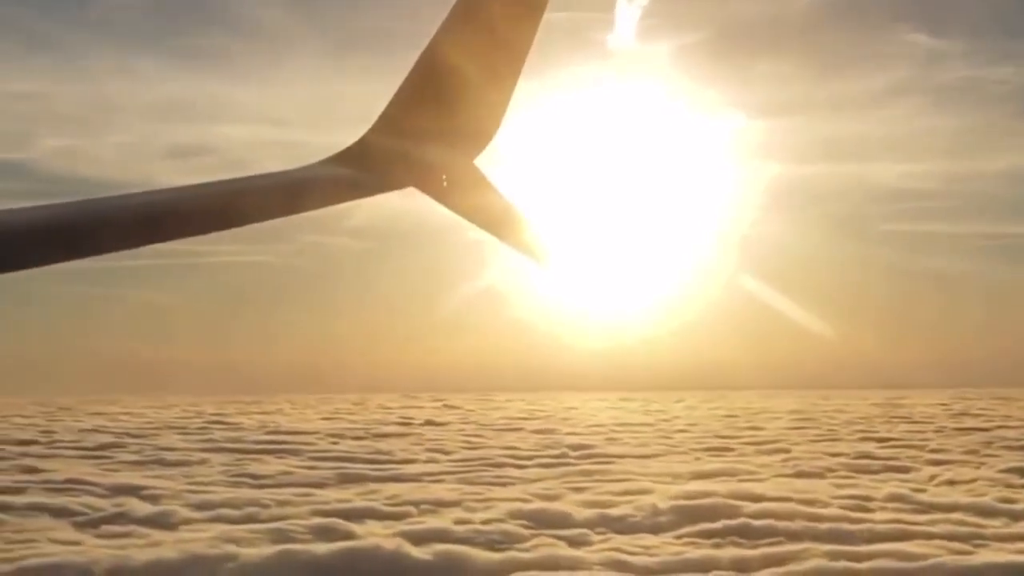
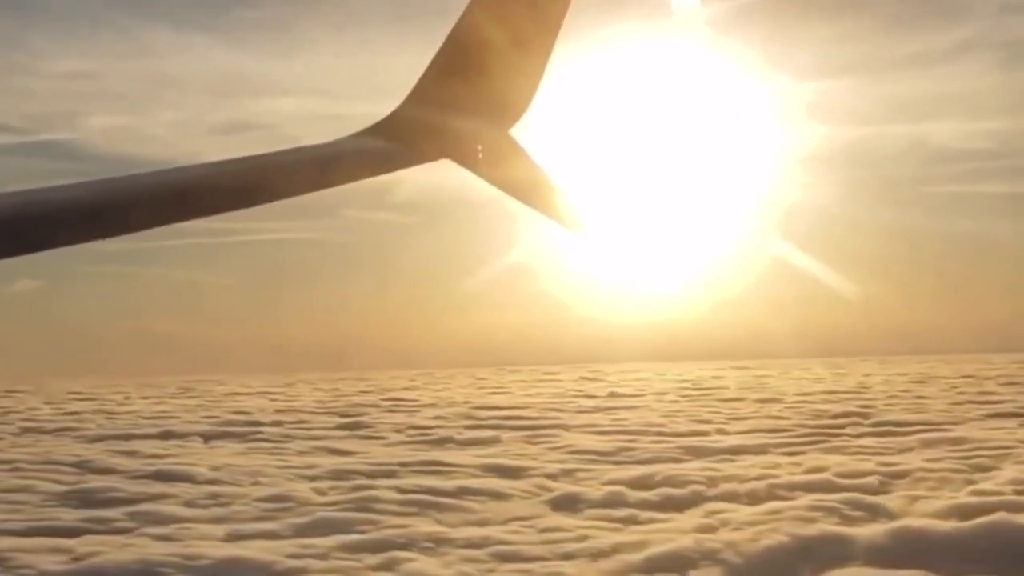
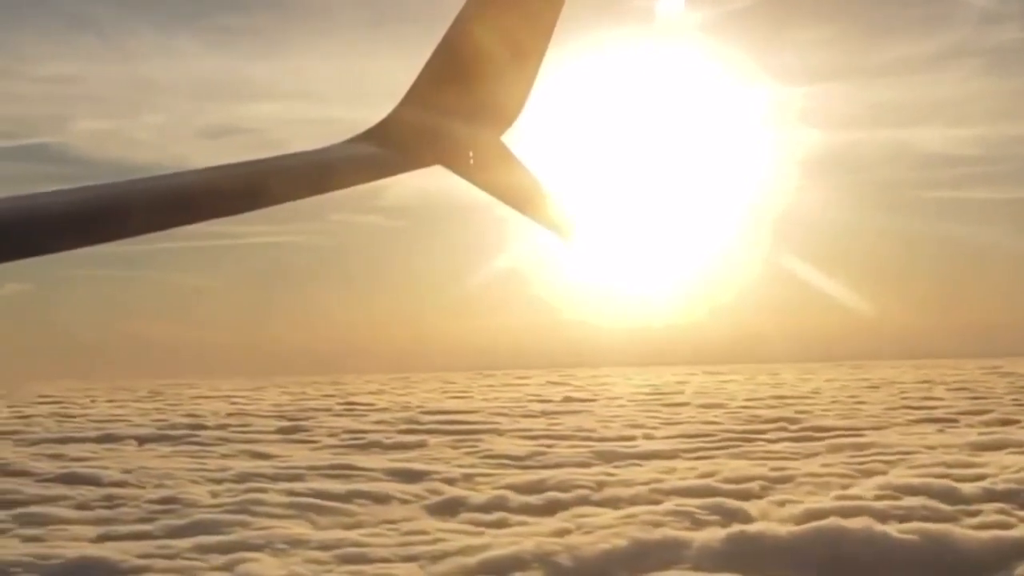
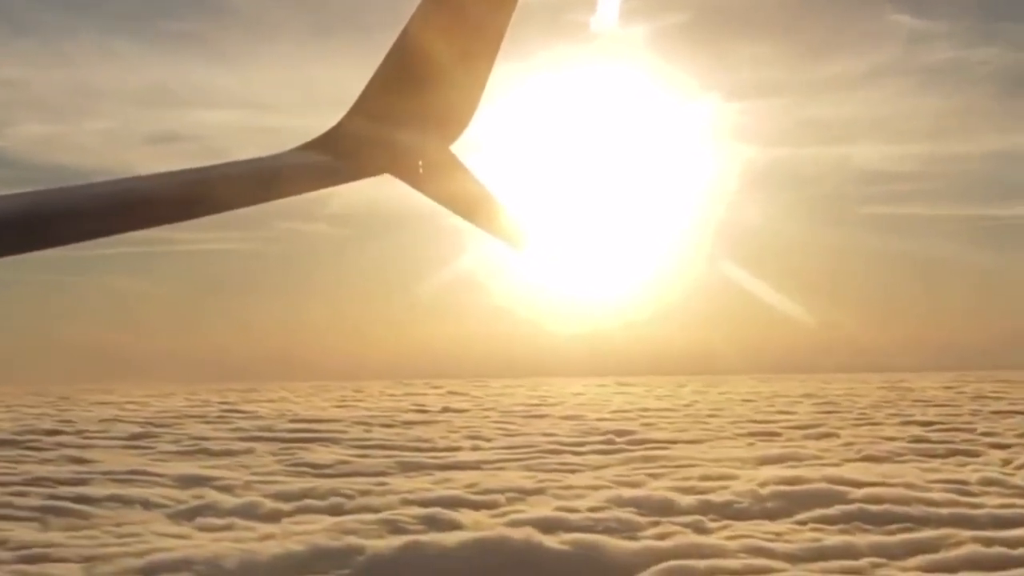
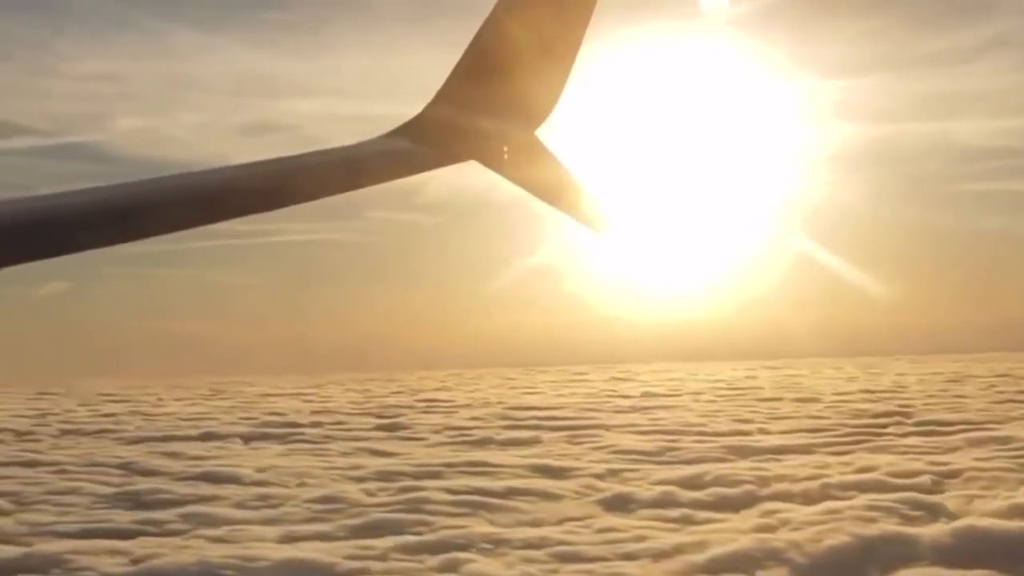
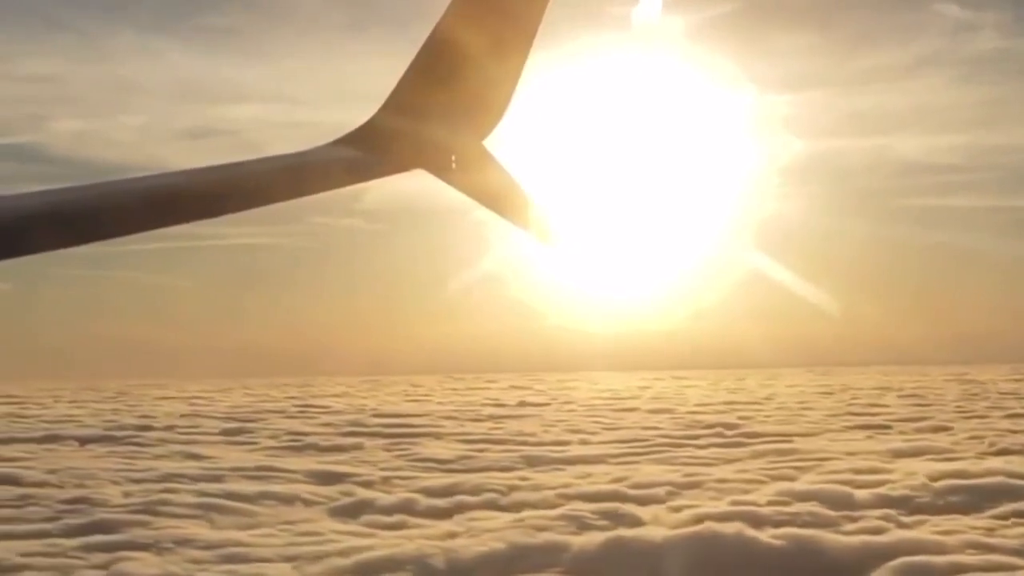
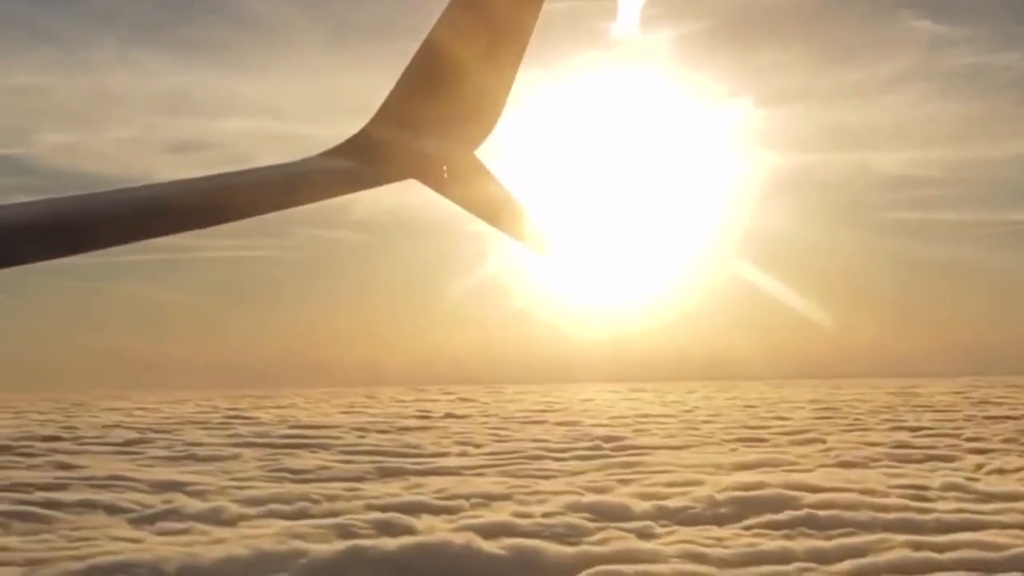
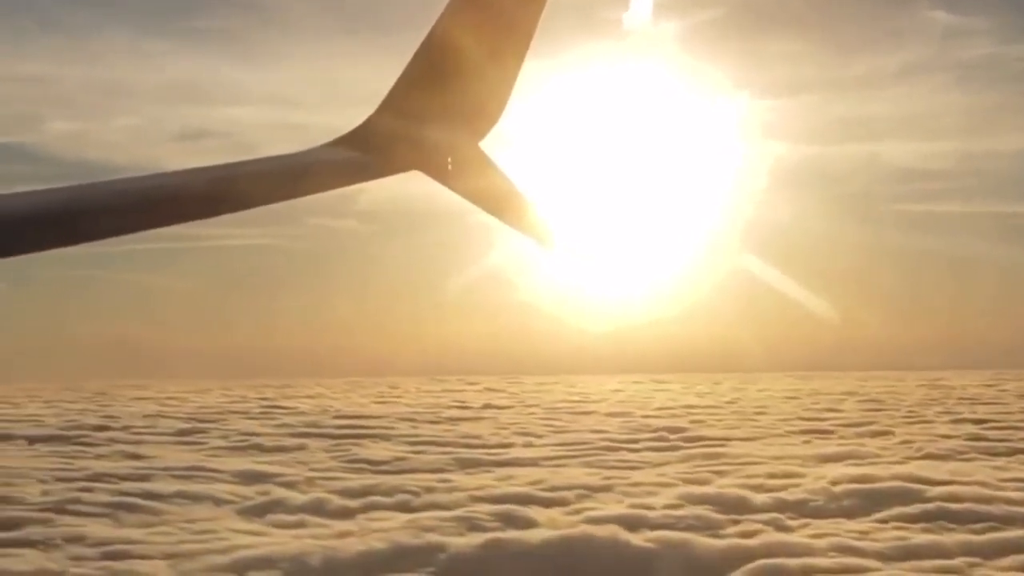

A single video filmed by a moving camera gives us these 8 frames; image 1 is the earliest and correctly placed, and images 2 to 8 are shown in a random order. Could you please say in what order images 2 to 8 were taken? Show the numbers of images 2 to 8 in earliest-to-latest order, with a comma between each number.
7, 4, 8, 6, 3, 2, 5
